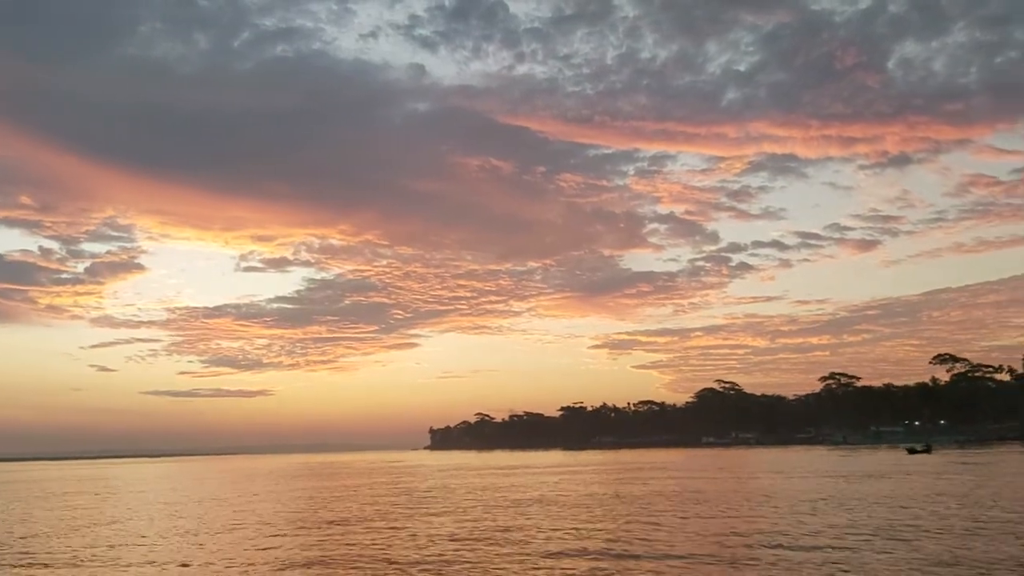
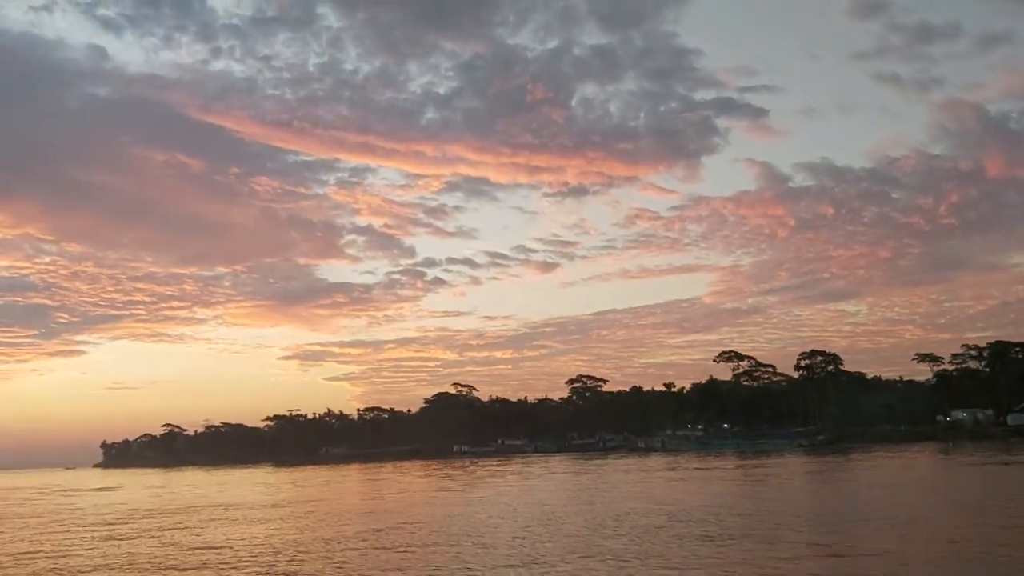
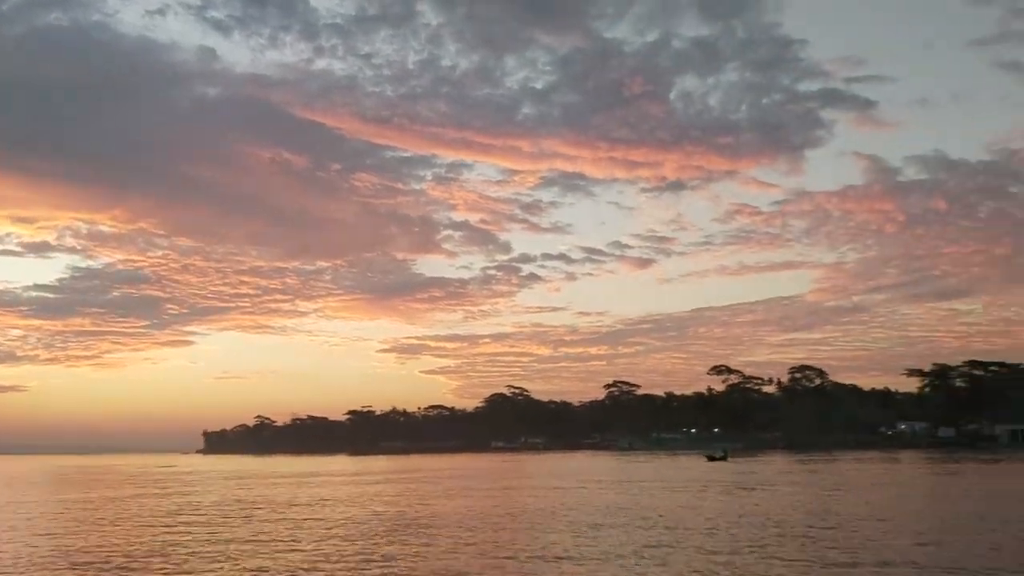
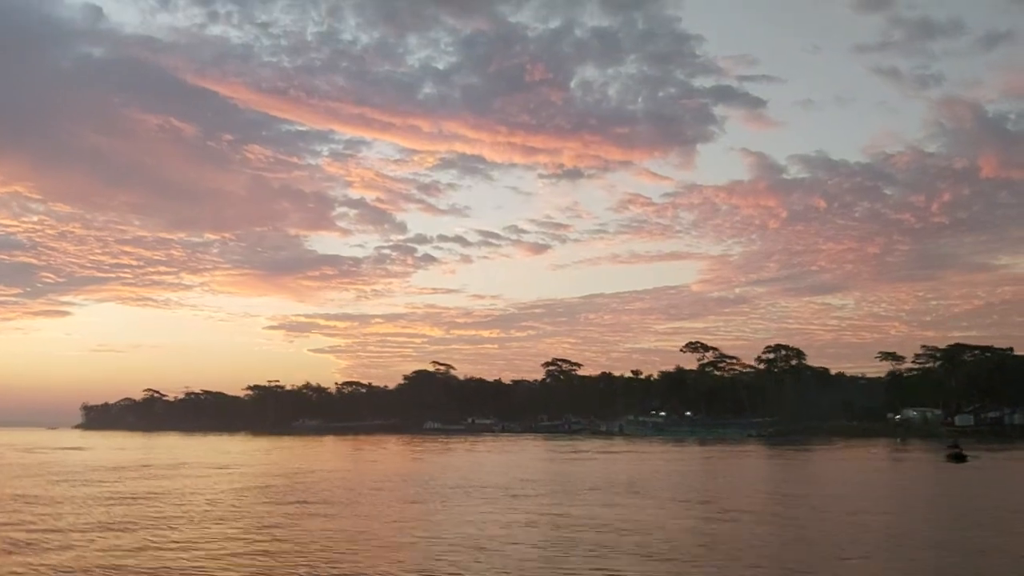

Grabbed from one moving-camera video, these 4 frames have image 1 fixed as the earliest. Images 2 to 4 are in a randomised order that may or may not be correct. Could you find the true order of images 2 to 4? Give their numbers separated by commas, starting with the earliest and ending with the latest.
3, 4, 2
